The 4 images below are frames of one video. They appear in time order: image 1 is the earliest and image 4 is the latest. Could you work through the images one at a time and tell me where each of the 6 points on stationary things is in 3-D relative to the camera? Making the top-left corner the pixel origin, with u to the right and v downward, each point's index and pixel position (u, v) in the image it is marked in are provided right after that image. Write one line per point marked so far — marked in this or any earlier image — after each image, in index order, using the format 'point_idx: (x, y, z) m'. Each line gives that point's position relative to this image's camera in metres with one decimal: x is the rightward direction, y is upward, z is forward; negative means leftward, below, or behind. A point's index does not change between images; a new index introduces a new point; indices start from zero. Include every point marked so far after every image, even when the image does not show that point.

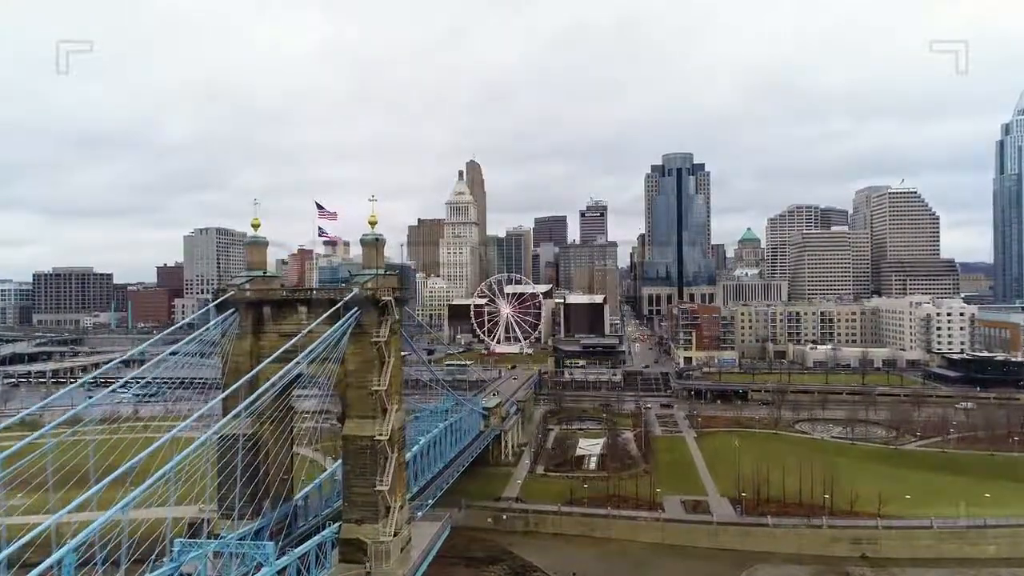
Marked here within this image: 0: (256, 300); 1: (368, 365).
0: (-7.1, -0.3, +19.5) m
1: (-4.0, -2.1, +19.1) m
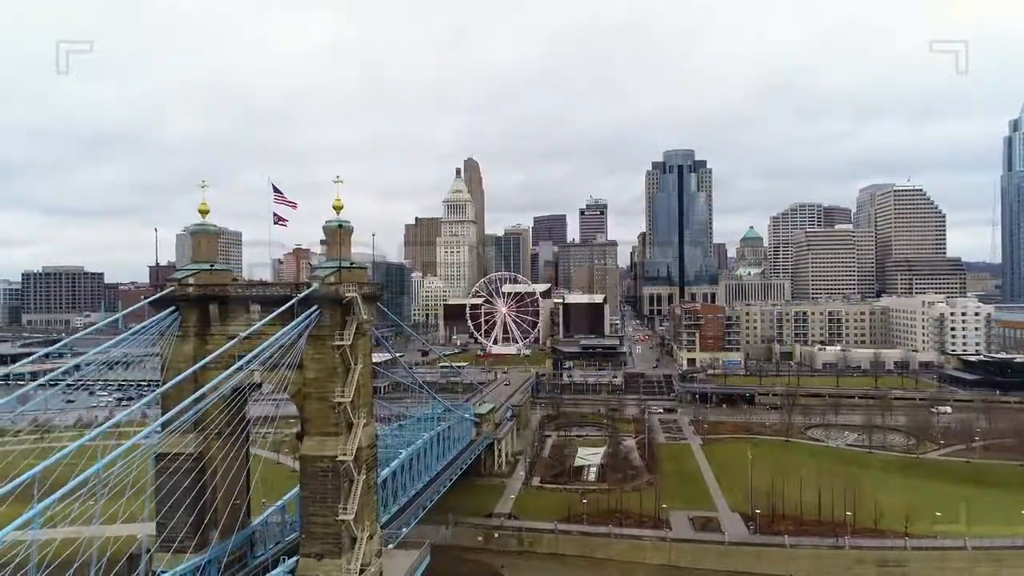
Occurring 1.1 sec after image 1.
0: (-7.4, -0.2, +16.8) m
1: (-4.3, -2.0, +16.4) m
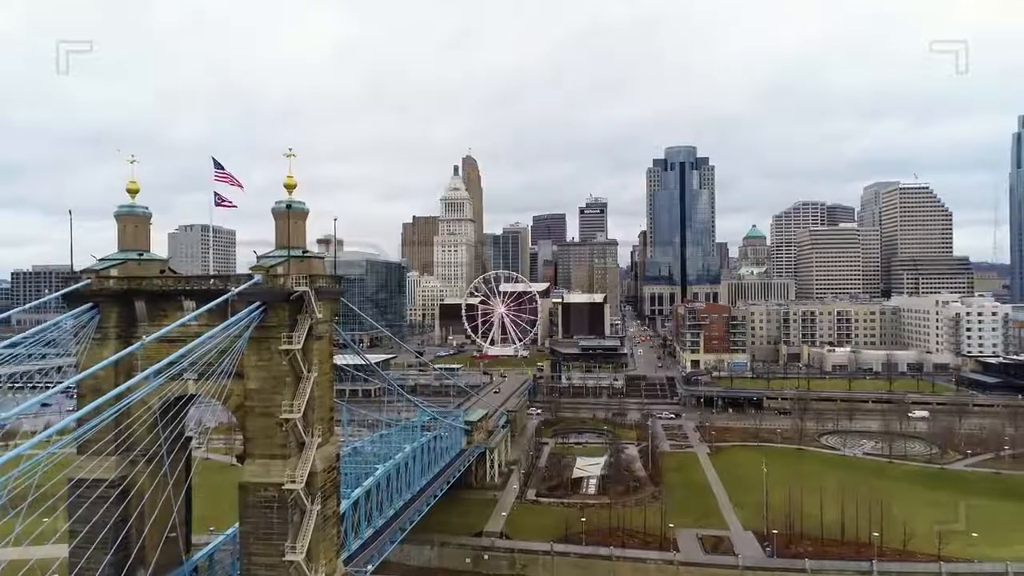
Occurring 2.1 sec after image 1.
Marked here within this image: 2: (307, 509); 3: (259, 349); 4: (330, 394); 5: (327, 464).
0: (-7.8, -0.1, +14.0) m
1: (-4.6, -1.8, +13.6) m
2: (-4.0, -4.3, +13.7) m
3: (-4.9, -1.2, +13.7) m
4: (-4.0, -2.3, +15.2) m
5: (-3.9, -3.6, +14.5) m
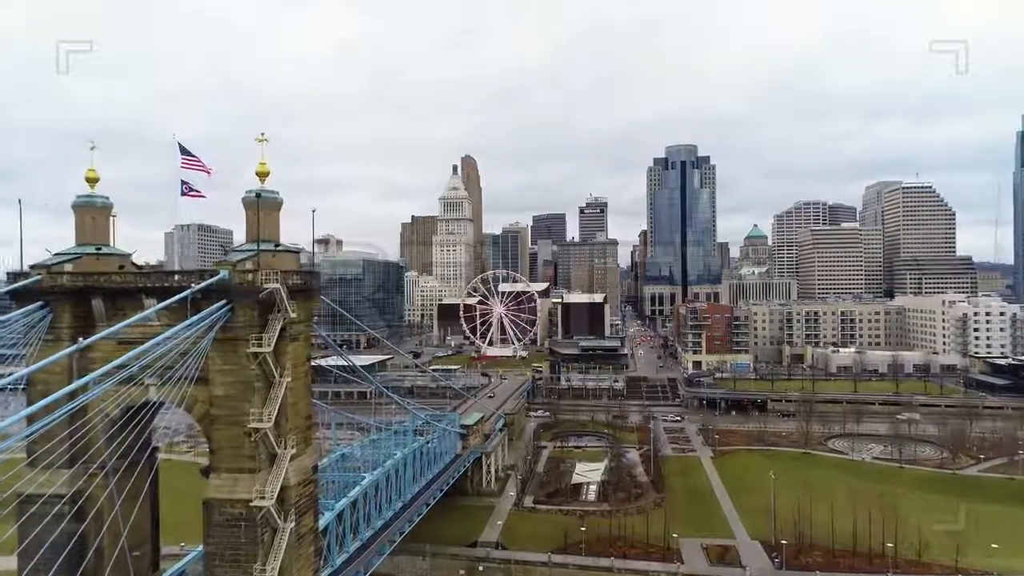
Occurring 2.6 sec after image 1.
0: (-7.9, 0.0, +12.8) m
1: (-4.8, -1.8, +12.4) m
2: (-4.2, -4.3, +12.5) m
3: (-5.1, -1.1, +12.5) m
4: (-4.1, -2.2, +14.0) m
5: (-4.0, -3.6, +13.3) m
